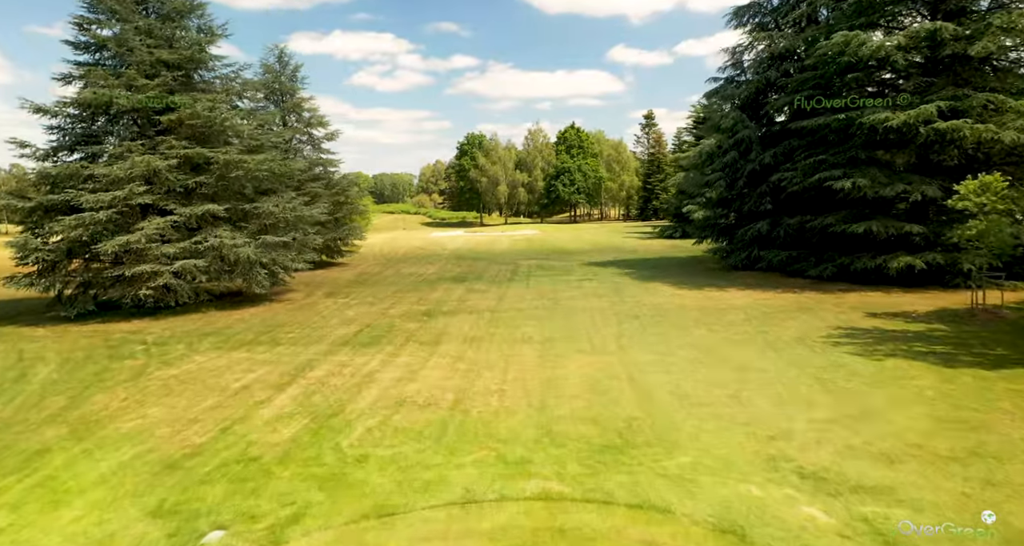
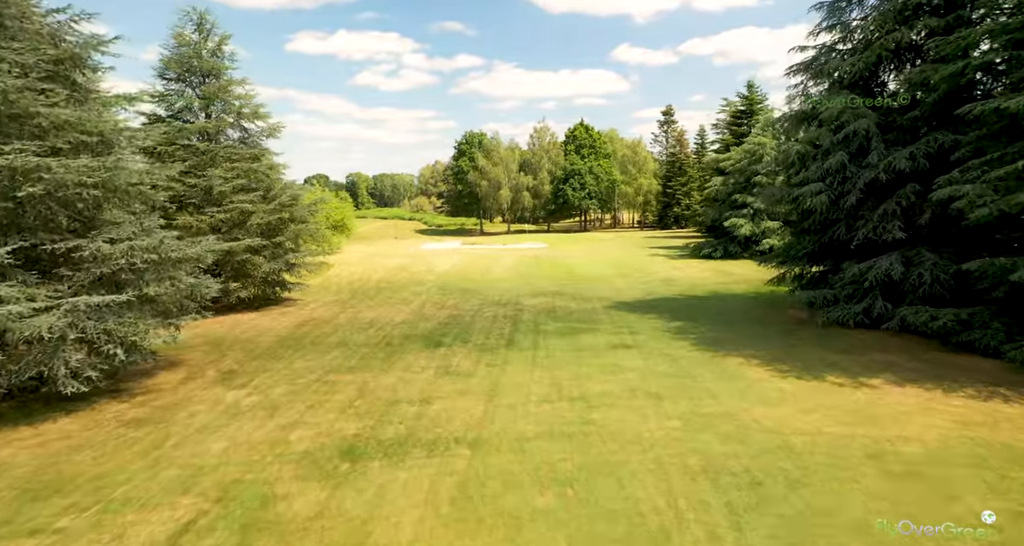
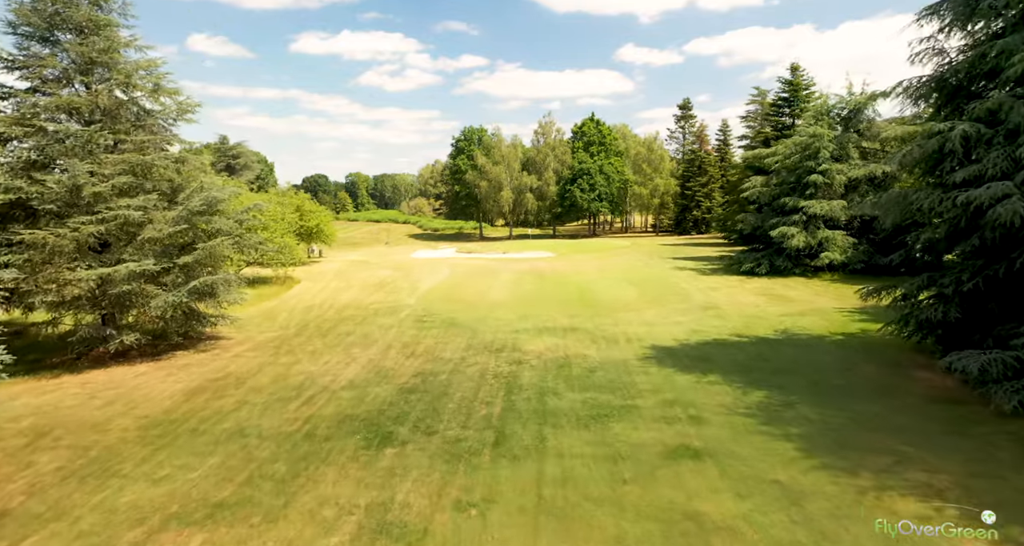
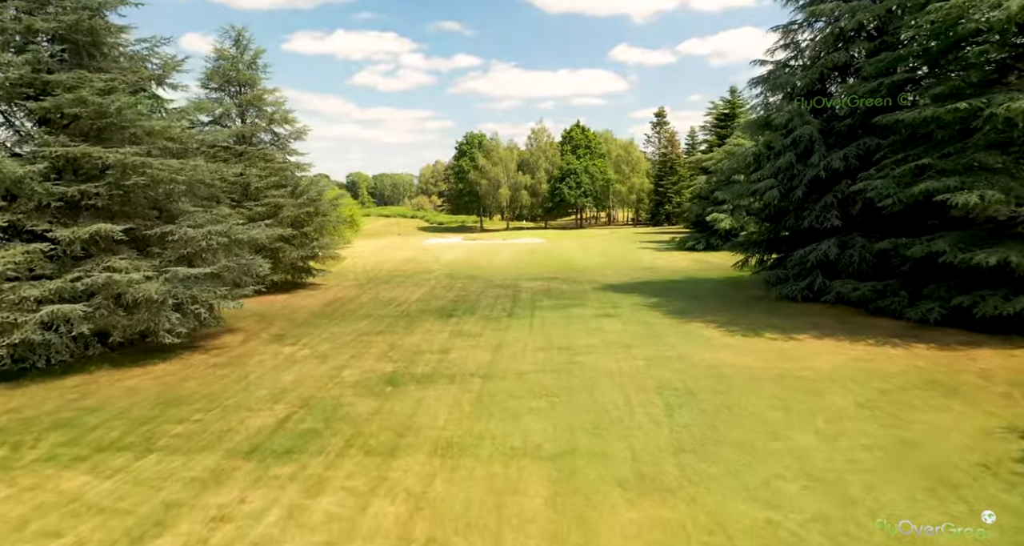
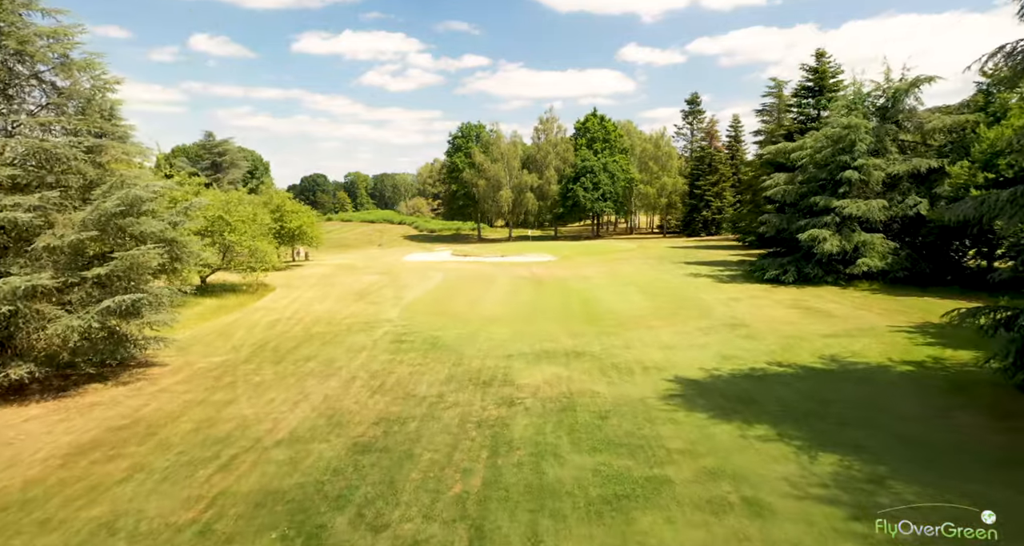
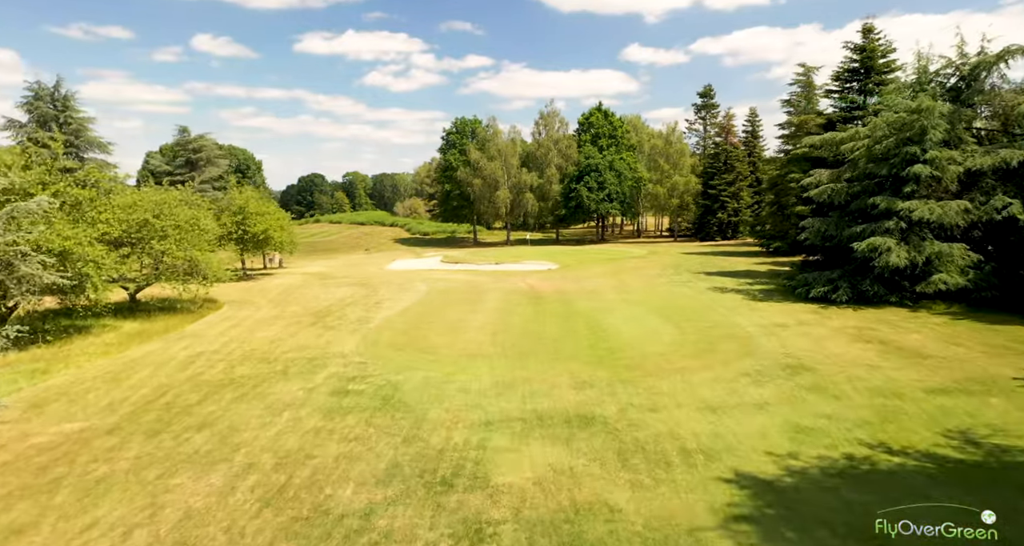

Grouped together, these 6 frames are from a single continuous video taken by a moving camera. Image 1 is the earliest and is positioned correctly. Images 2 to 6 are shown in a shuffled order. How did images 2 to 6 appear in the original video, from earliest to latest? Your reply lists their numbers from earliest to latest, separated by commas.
4, 2, 3, 5, 6
